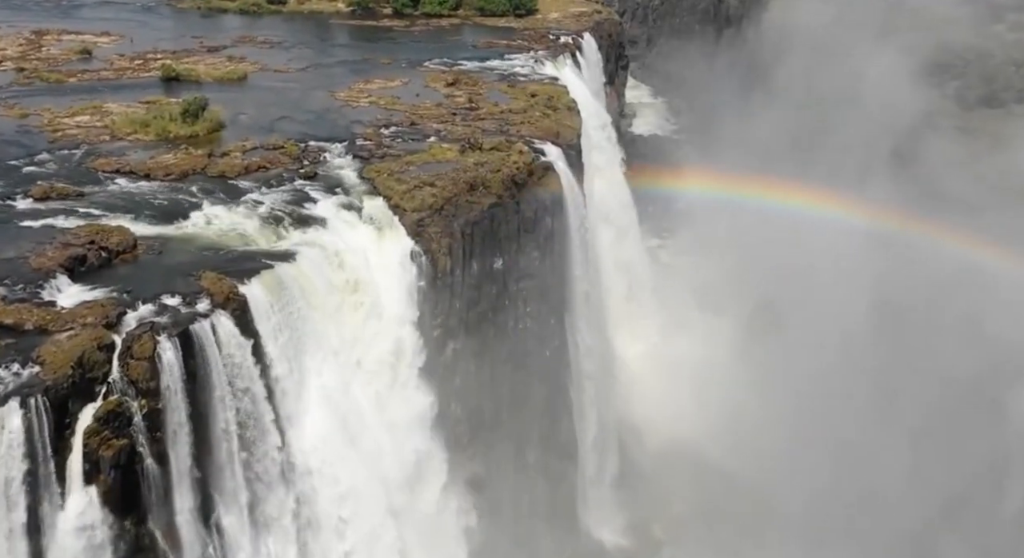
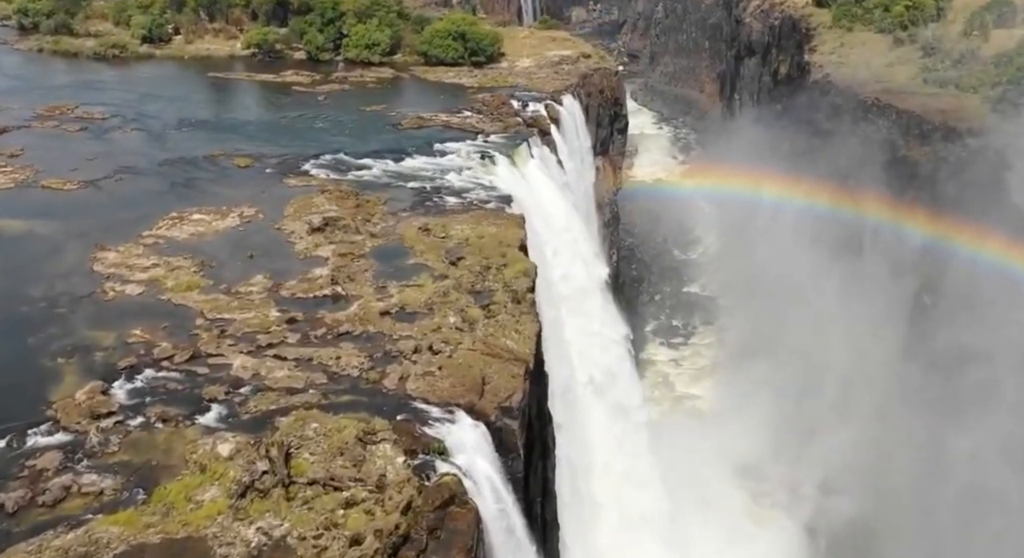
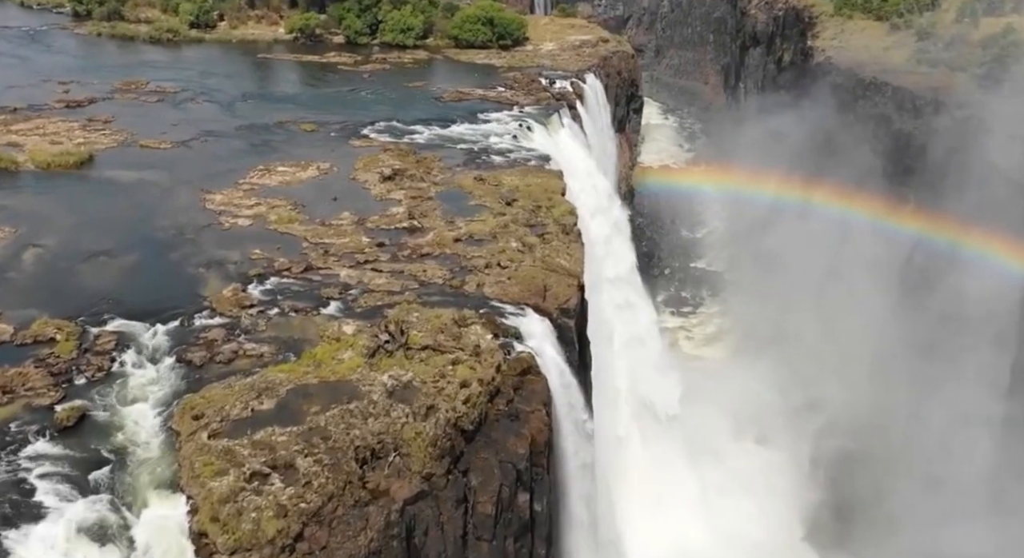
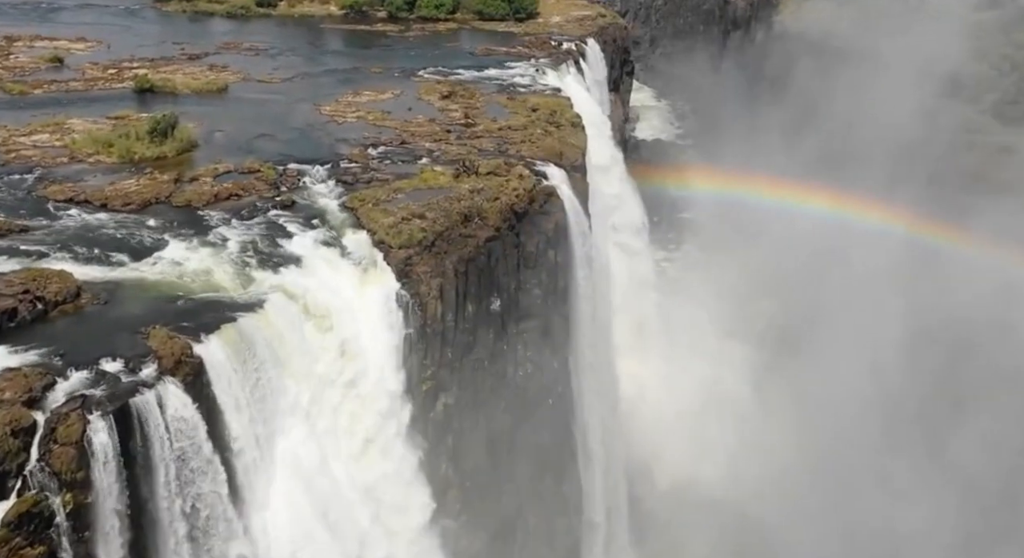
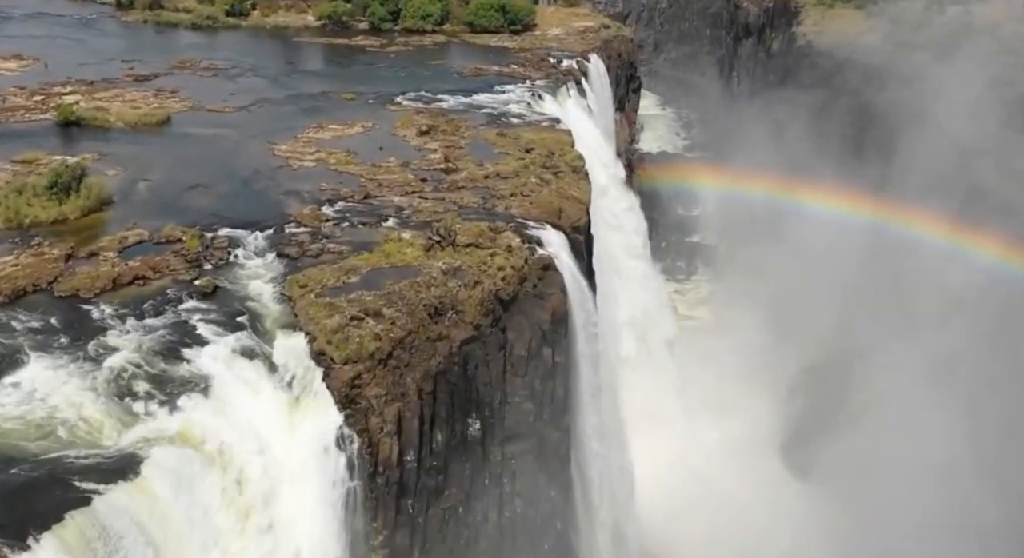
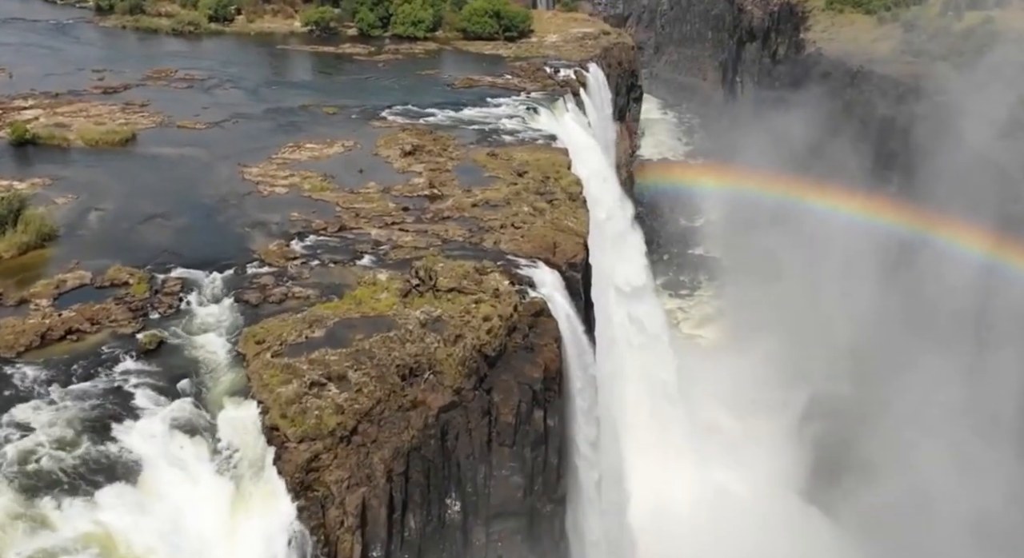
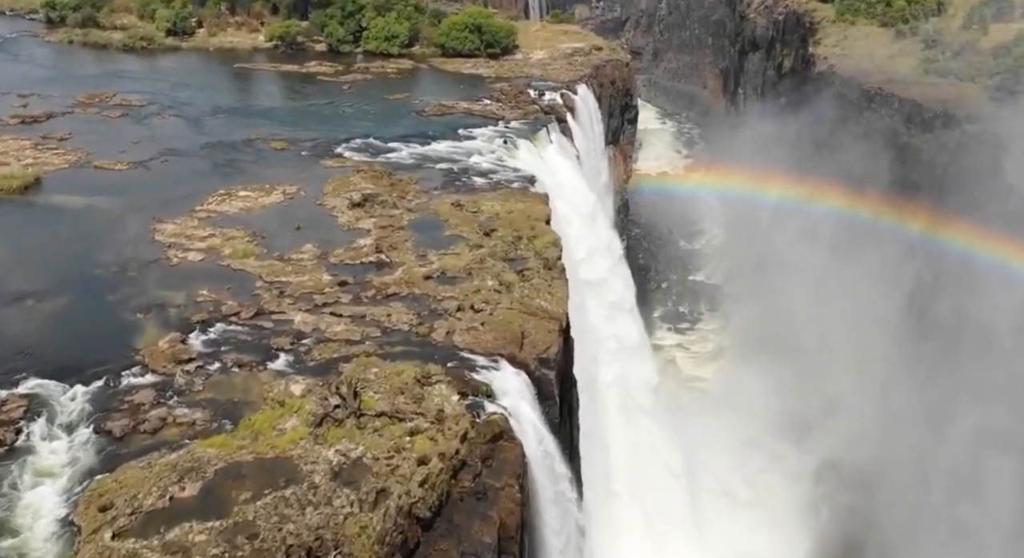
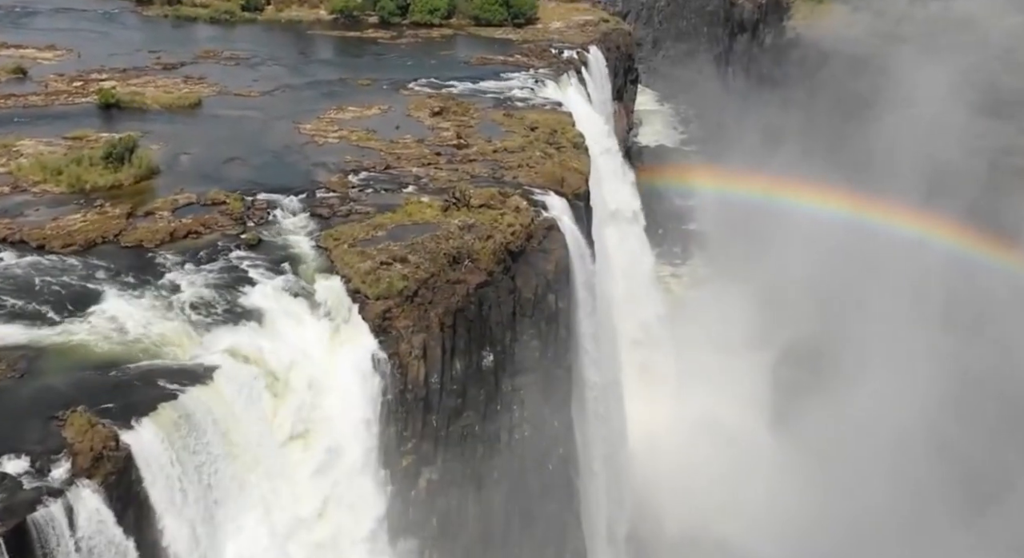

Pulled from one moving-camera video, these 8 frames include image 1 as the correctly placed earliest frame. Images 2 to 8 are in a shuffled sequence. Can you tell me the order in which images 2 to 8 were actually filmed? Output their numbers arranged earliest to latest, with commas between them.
4, 8, 5, 6, 3, 7, 2
